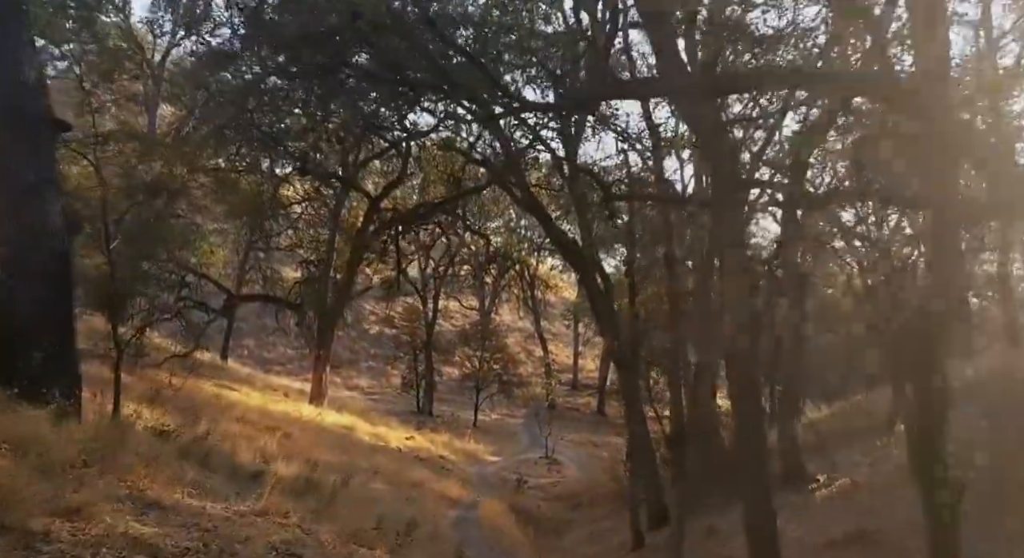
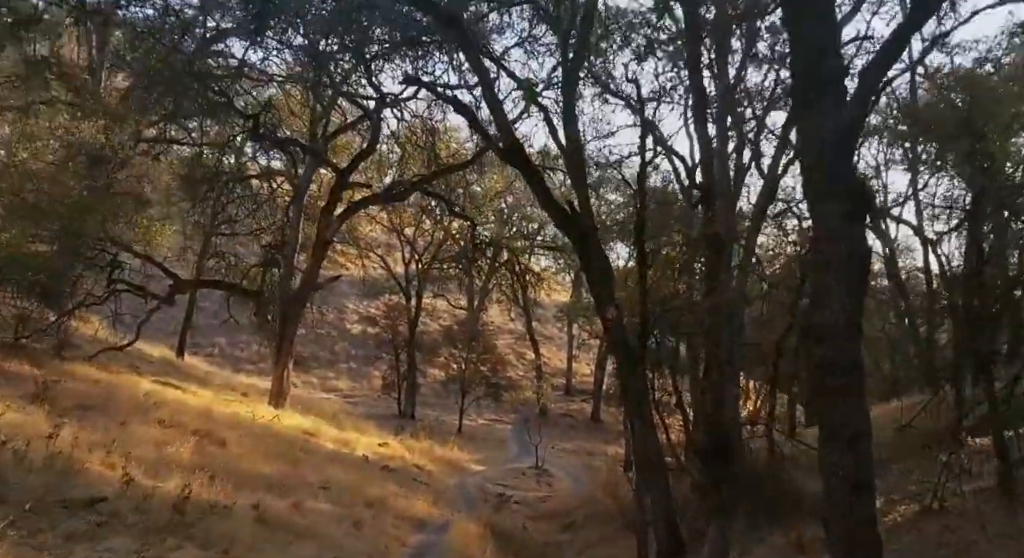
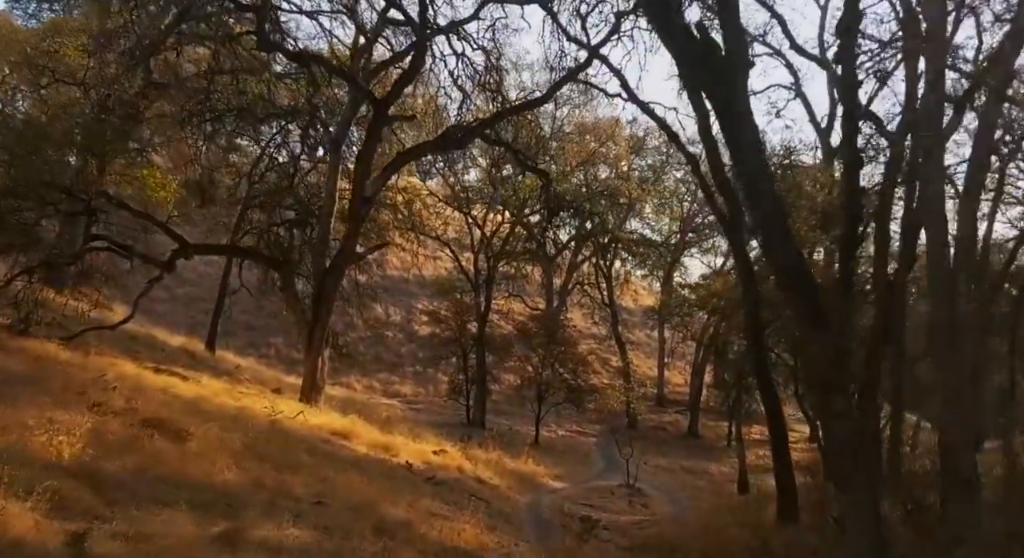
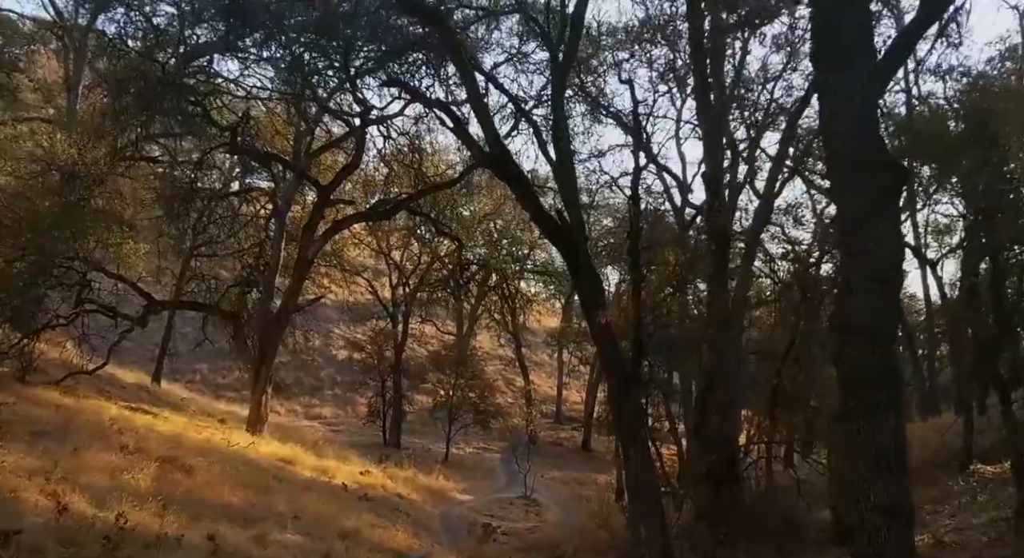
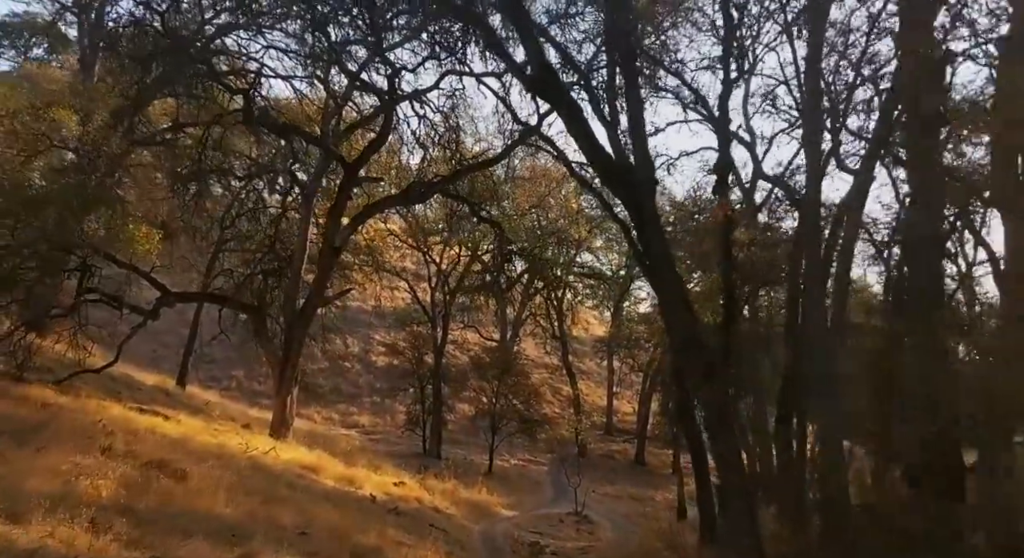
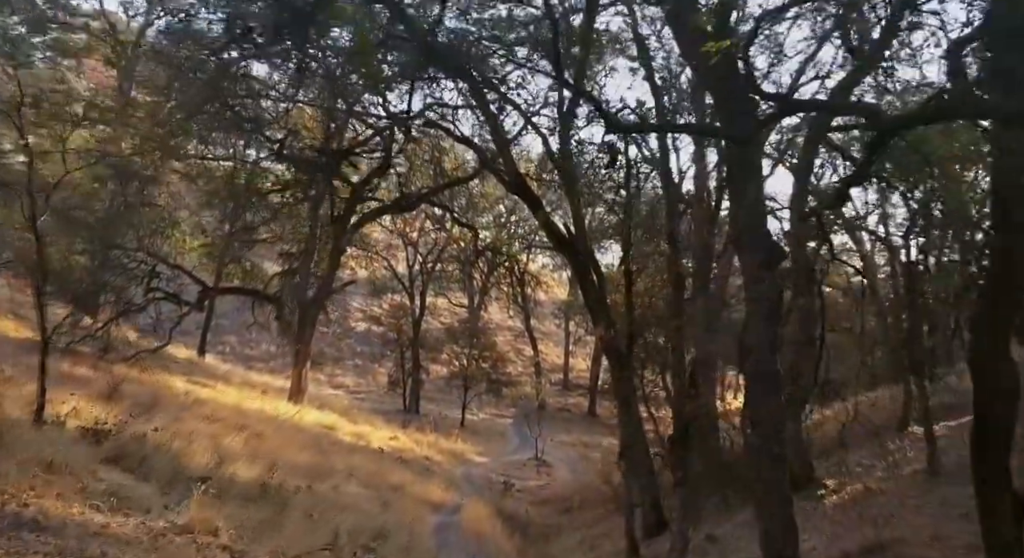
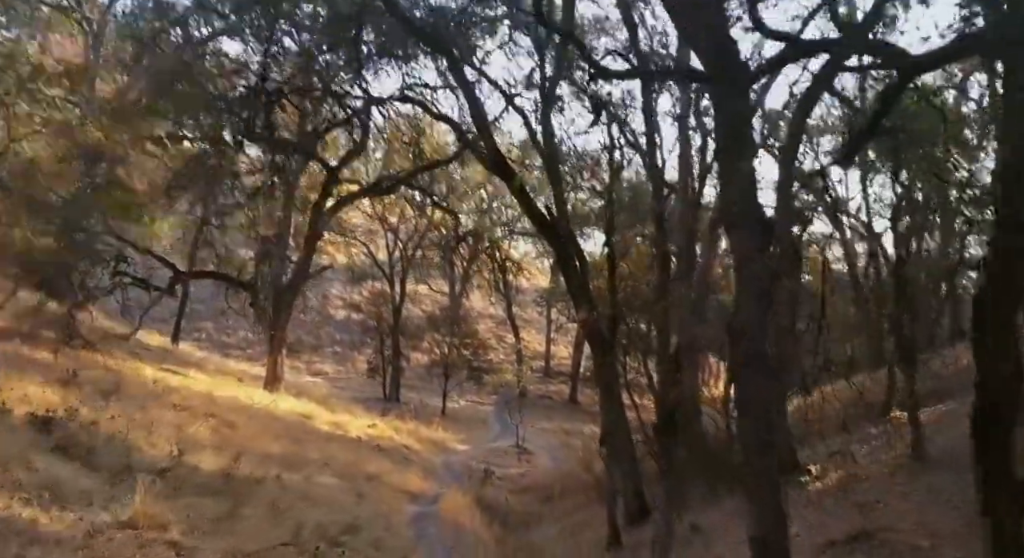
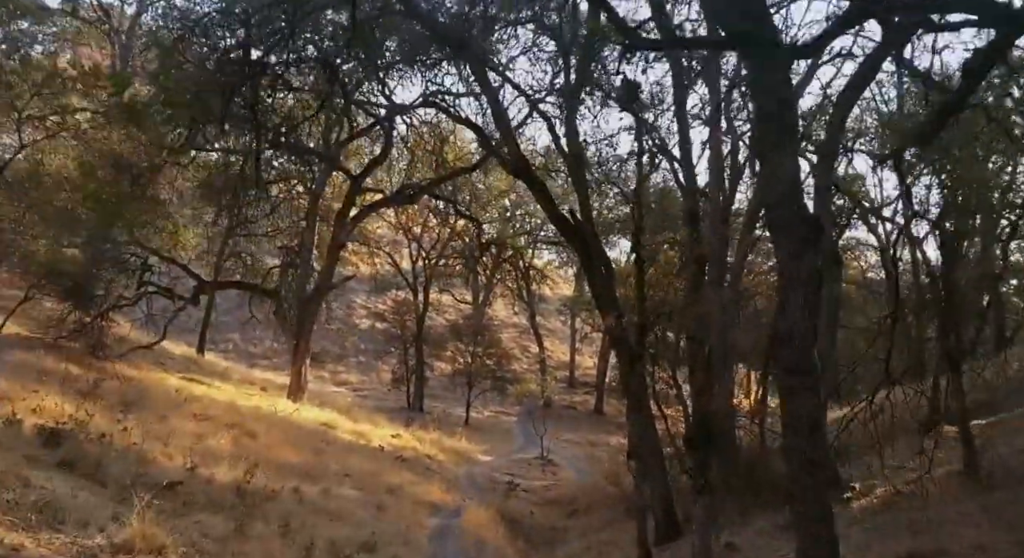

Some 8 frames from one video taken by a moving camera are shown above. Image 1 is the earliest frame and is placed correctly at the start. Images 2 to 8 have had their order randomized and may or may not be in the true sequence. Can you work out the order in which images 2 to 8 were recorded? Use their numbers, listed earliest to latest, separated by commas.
6, 7, 8, 2, 4, 5, 3
